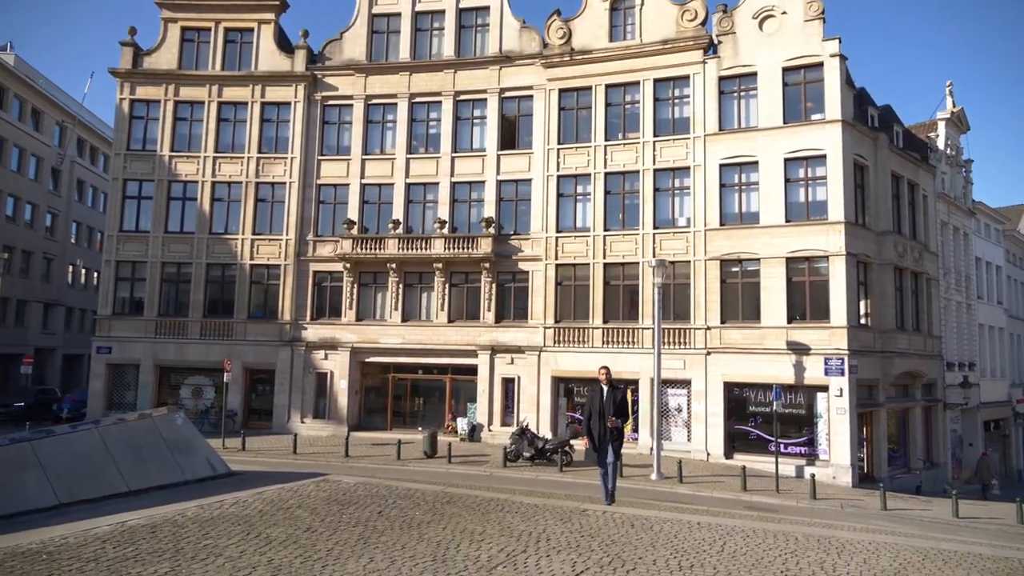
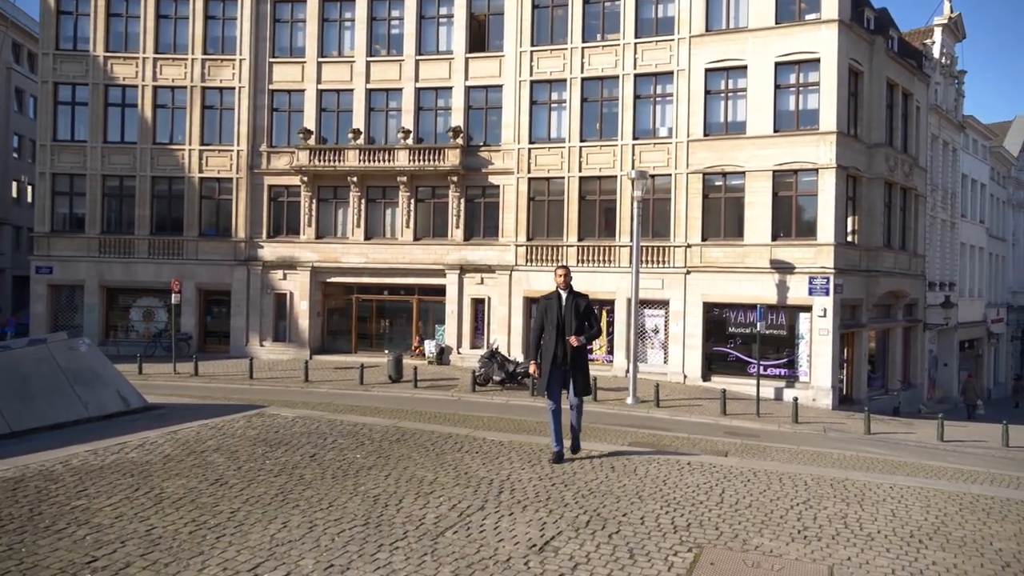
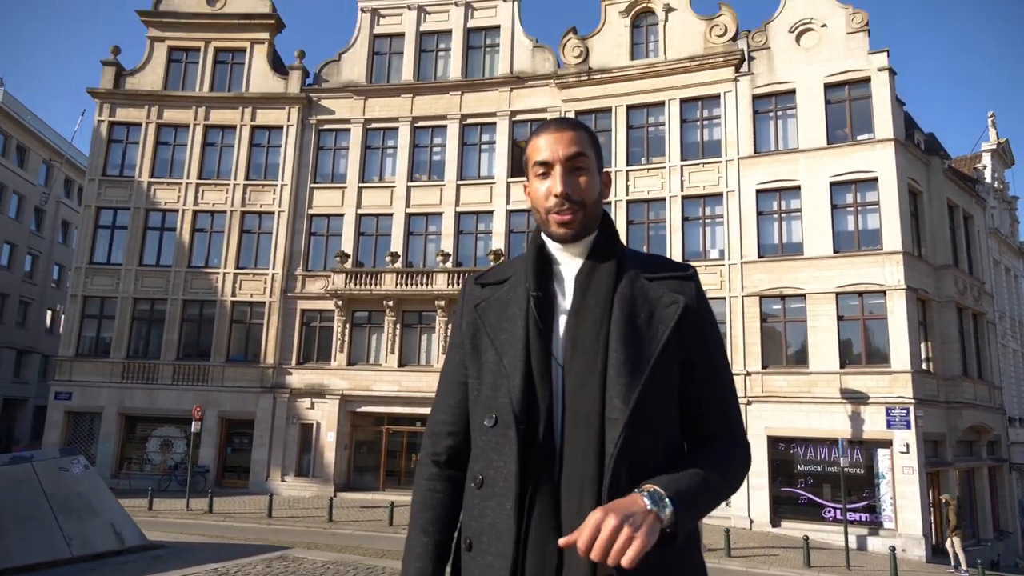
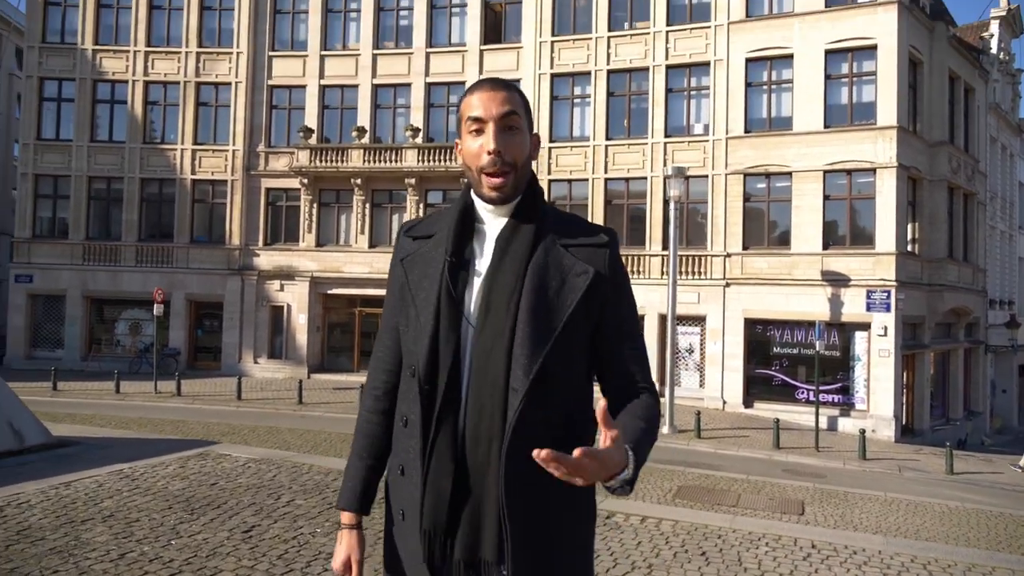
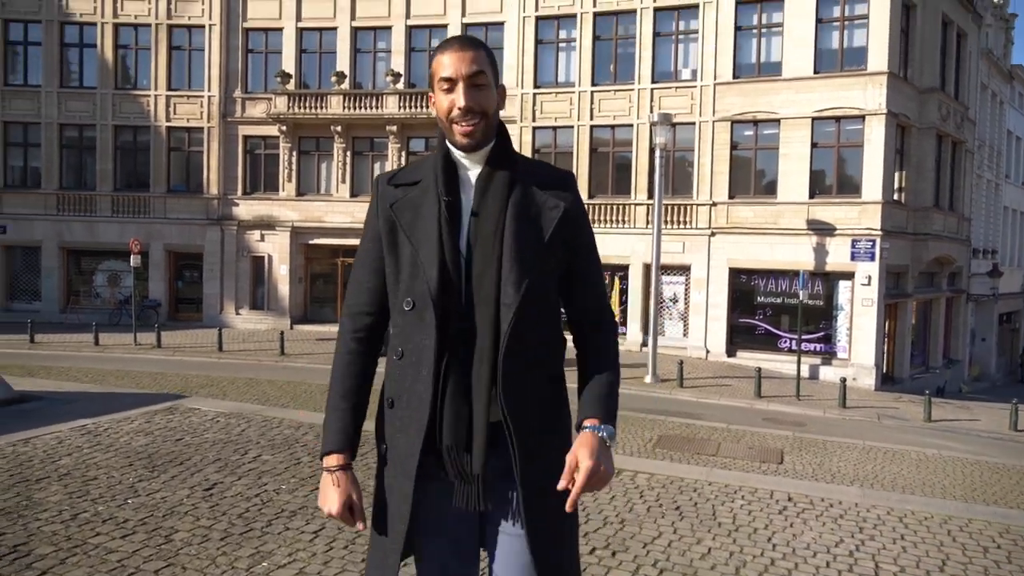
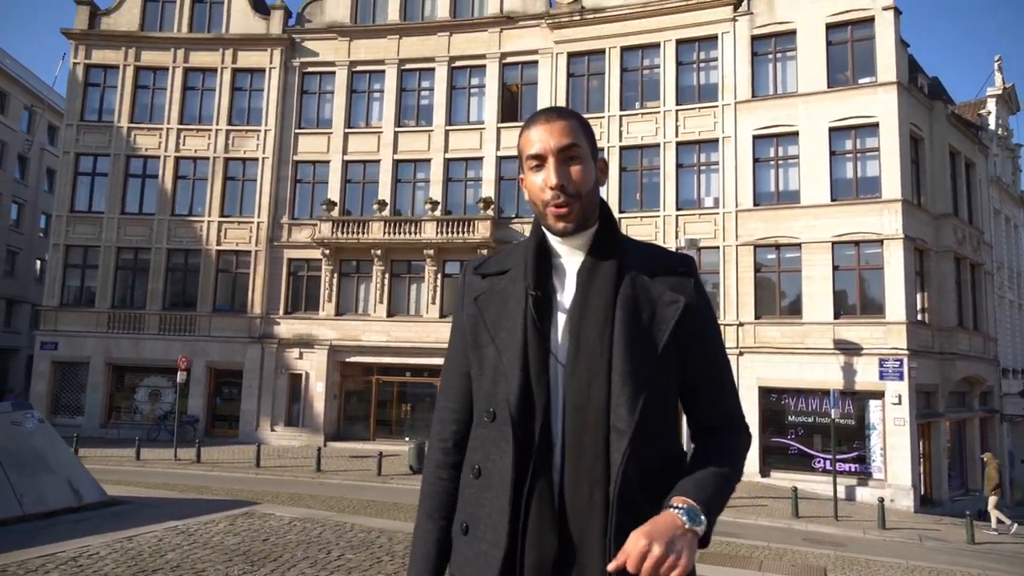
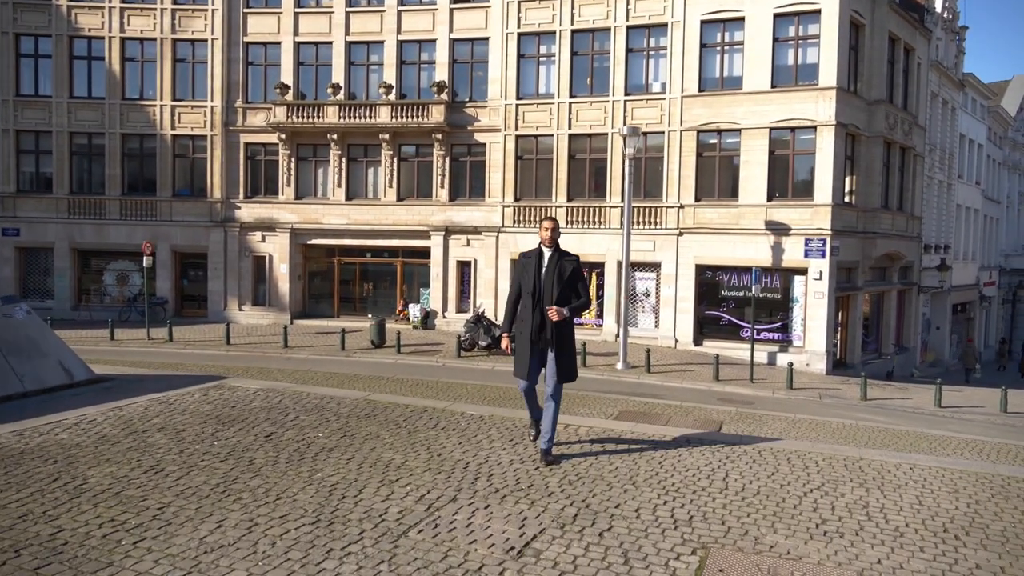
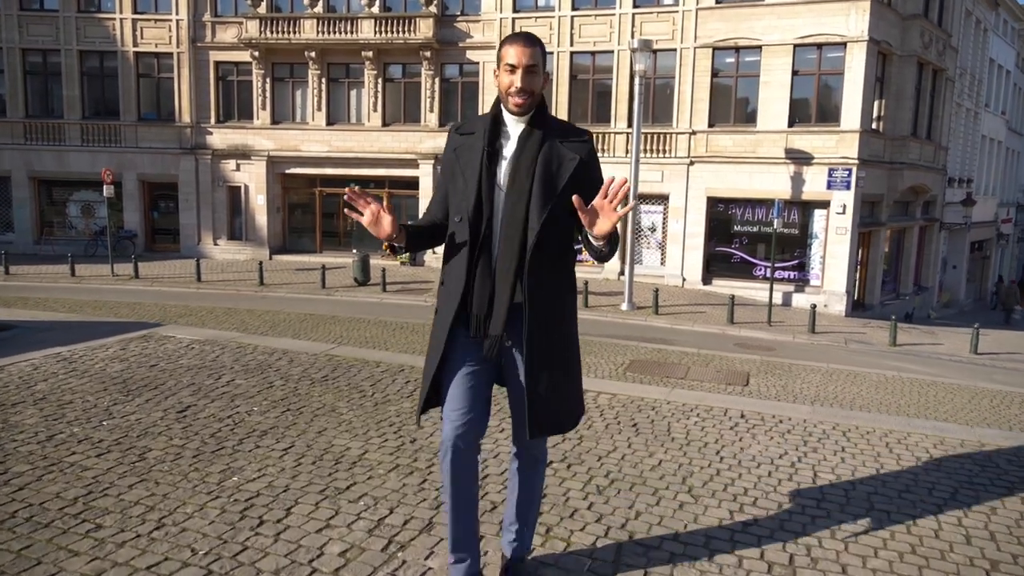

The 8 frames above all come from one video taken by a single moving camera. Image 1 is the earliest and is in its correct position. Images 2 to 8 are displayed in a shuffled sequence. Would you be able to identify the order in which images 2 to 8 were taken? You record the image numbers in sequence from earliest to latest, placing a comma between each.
2, 7, 8, 5, 4, 6, 3
